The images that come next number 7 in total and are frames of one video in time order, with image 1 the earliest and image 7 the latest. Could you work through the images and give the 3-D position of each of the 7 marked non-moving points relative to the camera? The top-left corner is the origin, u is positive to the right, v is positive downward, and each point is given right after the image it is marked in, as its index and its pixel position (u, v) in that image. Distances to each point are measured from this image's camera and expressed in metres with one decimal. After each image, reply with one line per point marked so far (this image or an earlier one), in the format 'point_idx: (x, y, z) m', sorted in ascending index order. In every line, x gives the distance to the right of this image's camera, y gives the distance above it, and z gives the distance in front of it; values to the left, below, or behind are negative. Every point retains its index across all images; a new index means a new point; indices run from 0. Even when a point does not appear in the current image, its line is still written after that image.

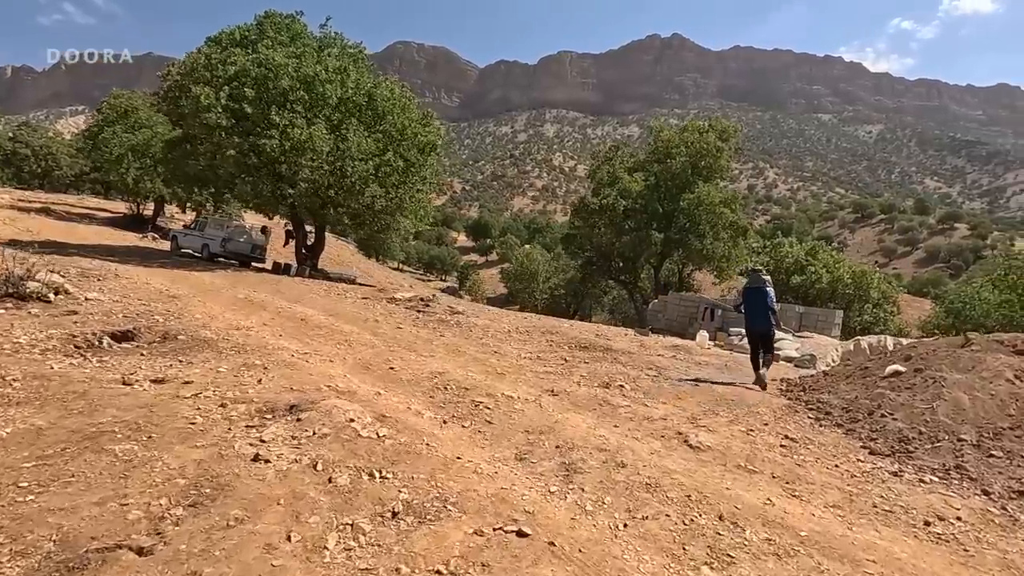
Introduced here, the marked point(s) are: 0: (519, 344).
0: (+0.1, -0.9, +8.4) m
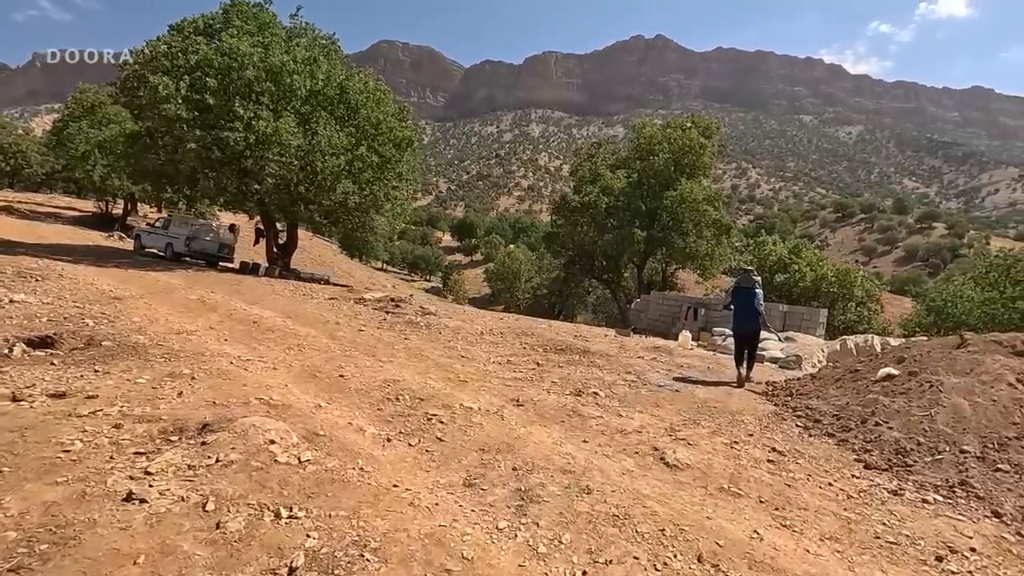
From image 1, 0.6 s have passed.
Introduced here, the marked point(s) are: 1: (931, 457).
0: (-0.3, -0.9, +7.9) m
1: (+3.3, -1.3, +4.3) m
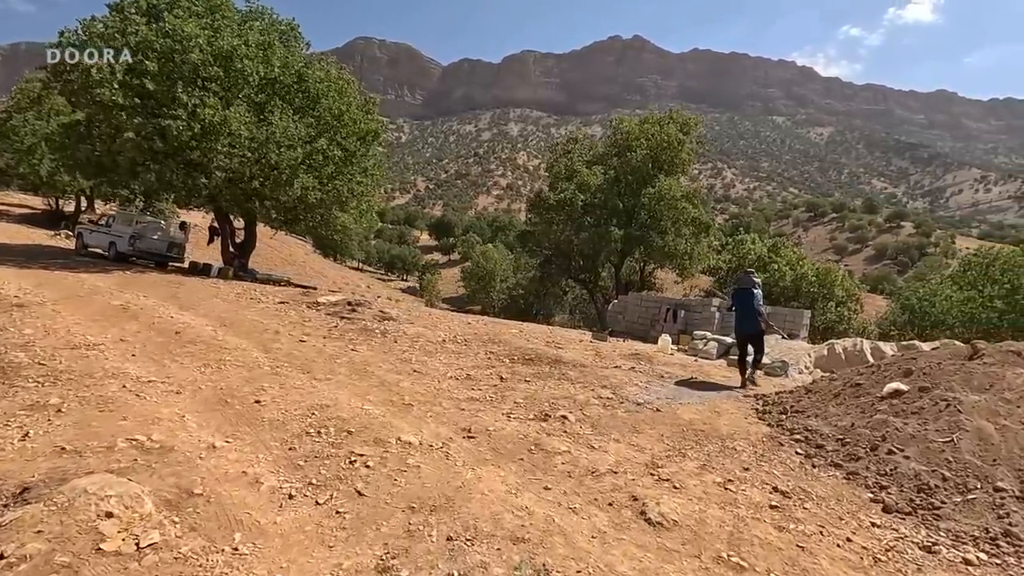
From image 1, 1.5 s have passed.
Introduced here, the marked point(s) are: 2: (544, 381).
0: (-0.8, -0.9, +7.0) m
1: (+3.0, -1.4, +3.6) m
2: (+0.4, -1.1, +6.2) m
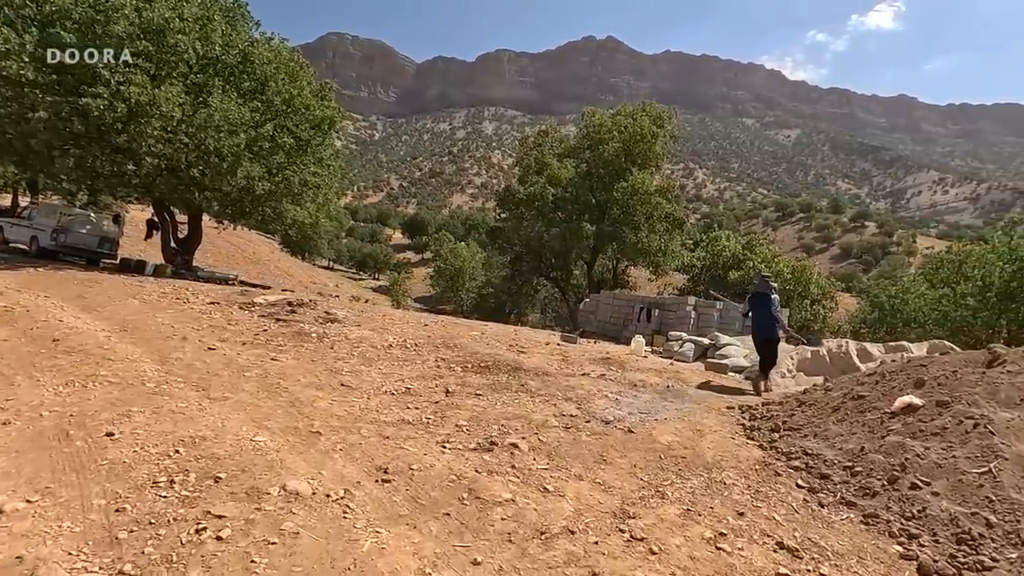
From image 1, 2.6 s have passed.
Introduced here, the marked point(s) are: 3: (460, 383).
0: (-1.4, -0.9, +6.1) m
1: (+2.6, -1.4, +2.8) m
2: (-0.1, -1.0, +5.3) m
3: (-0.5, -1.0, +5.6) m
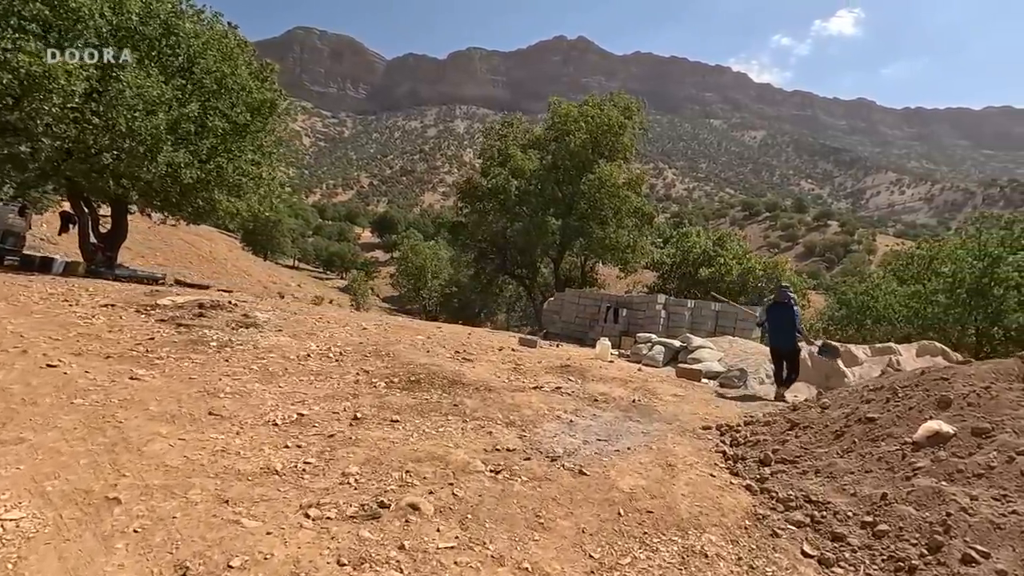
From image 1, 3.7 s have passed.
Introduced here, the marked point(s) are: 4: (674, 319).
0: (-2.0, -0.9, +4.9) m
1: (+2.1, -1.3, +1.8) m
2: (-0.7, -1.0, +4.2) m
3: (-1.1, -1.0, +4.5) m
4: (+3.4, -0.6, +11.1) m
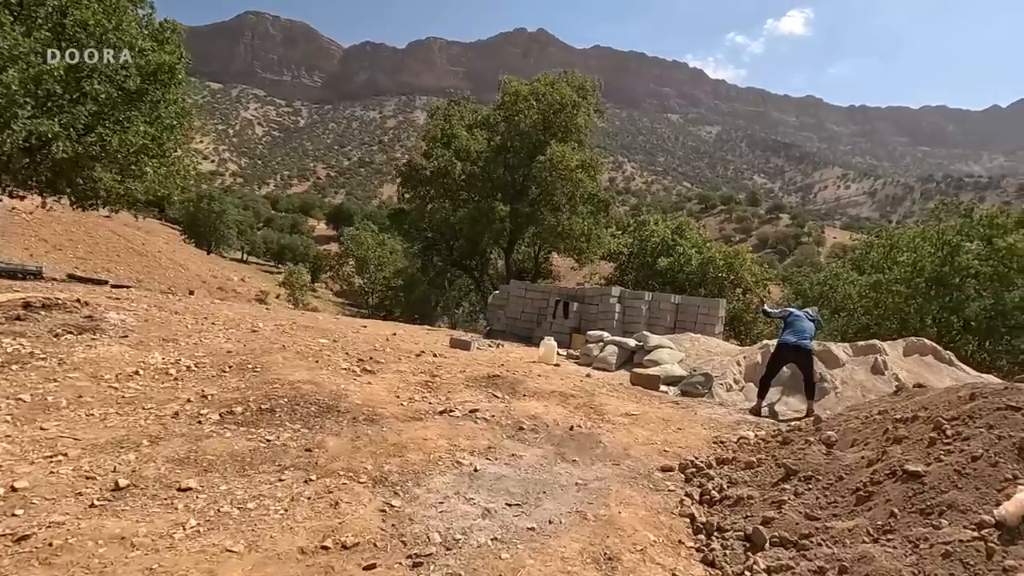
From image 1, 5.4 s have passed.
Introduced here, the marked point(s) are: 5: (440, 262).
0: (-2.7, -0.8, +3.3) m
1: (+1.6, -1.3, +0.5) m
2: (-1.4, -1.0, +2.7) m
3: (-1.9, -0.9, +3.0) m
4: (+2.2, -0.5, +9.9) m
5: (-2.5, +0.9, +18.3) m
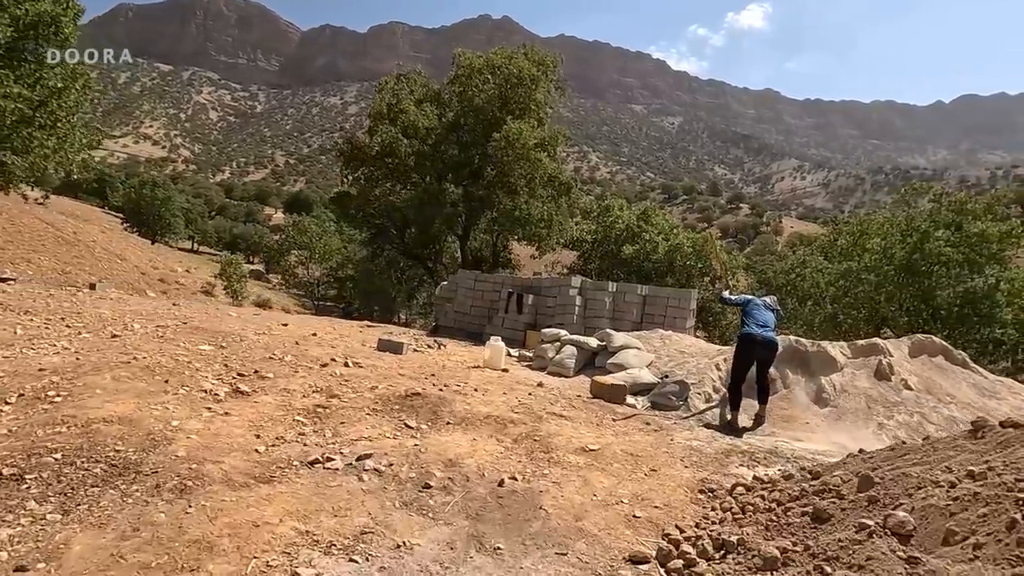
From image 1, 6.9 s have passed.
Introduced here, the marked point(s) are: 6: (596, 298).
0: (-3.2, -0.8, +1.8) m
1: (+1.3, -1.3, -0.7) m
2: (-1.8, -1.0, +1.3) m
3: (-2.3, -0.9, +1.5) m
4: (+1.3, -0.3, +8.7) m
5: (-4.0, +1.2, +16.8) m
6: (+1.3, -0.2, +8.7) m
